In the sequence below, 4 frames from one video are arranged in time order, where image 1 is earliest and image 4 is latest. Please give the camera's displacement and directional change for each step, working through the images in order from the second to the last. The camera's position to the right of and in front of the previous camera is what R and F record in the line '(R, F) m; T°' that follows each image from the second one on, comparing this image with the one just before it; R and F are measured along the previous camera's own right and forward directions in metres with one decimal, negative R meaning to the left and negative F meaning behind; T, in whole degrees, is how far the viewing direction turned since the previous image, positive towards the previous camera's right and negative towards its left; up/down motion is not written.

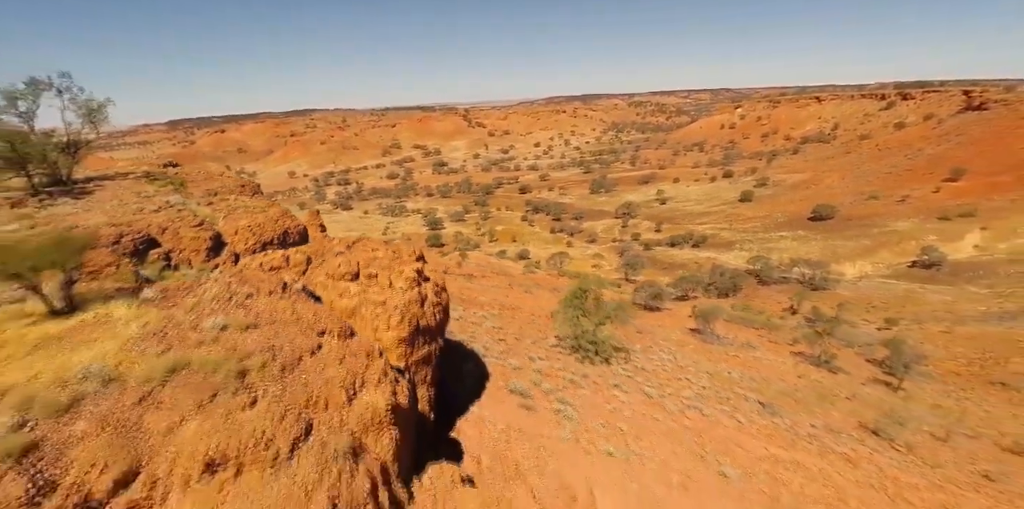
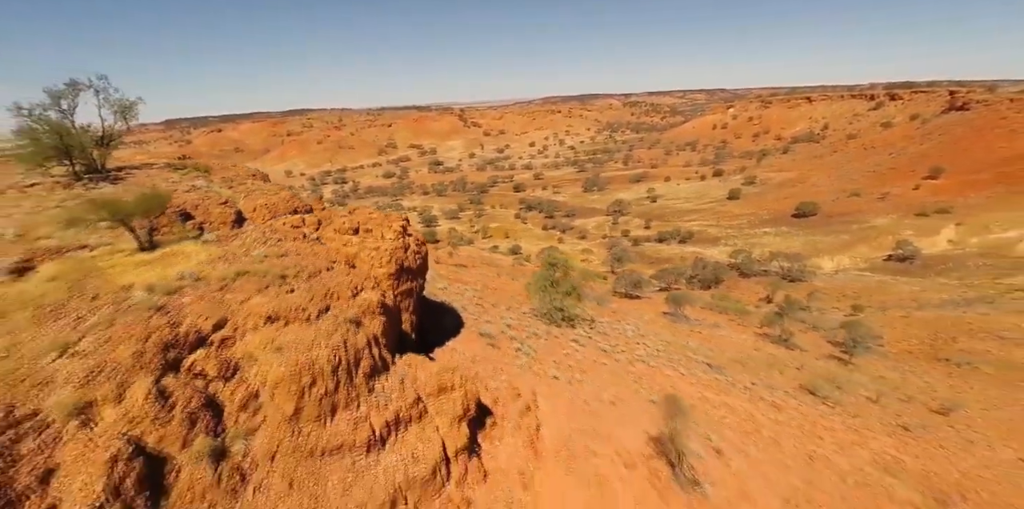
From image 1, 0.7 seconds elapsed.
(+0.5, -1.5) m; 0°
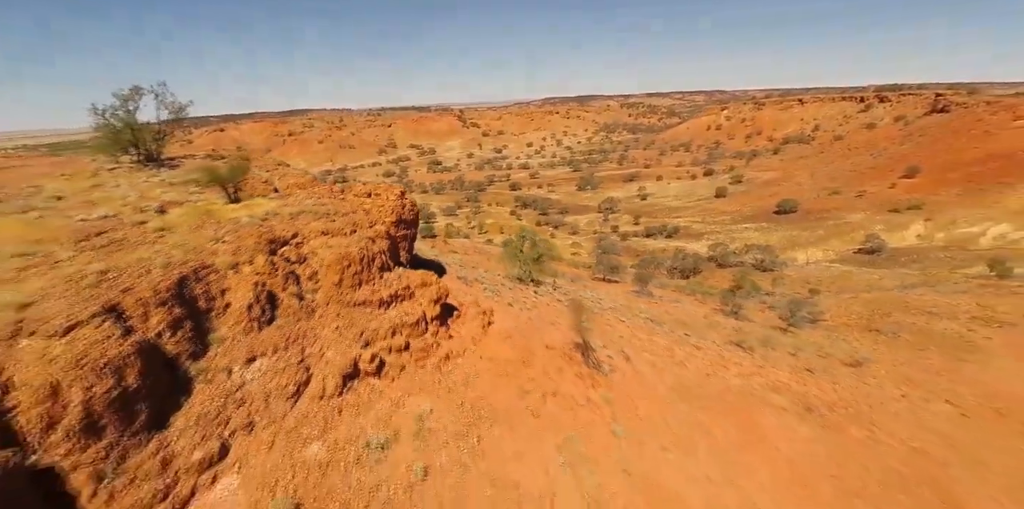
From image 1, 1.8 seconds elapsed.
(+0.7, -2.7) m; 0°
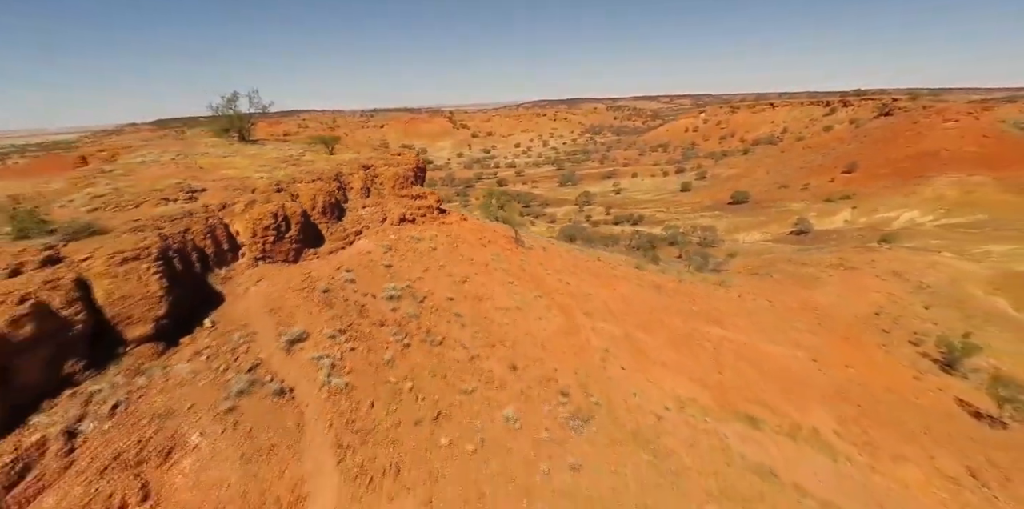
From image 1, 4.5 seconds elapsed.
(+0.9, -7.3) m; +1°
